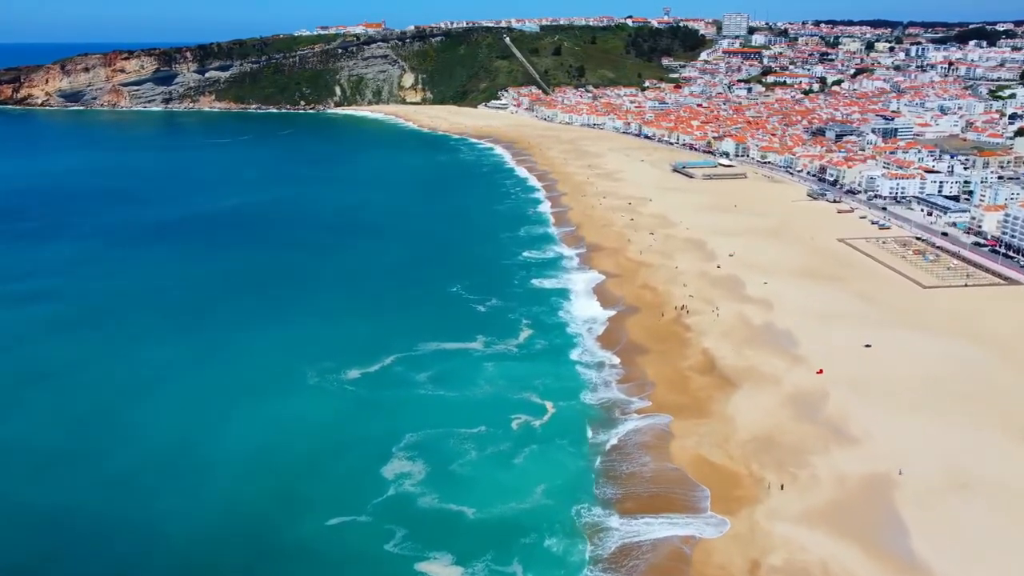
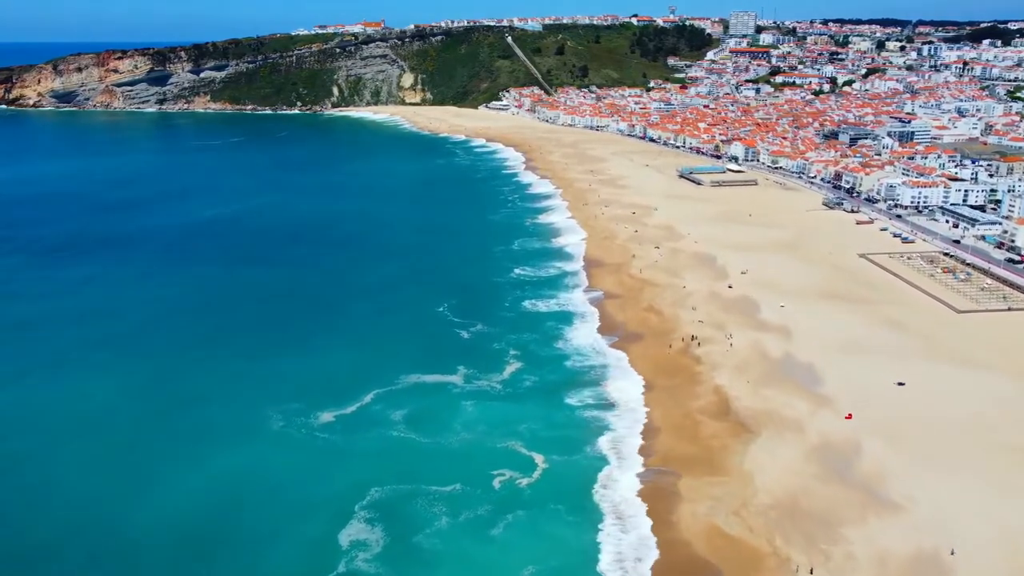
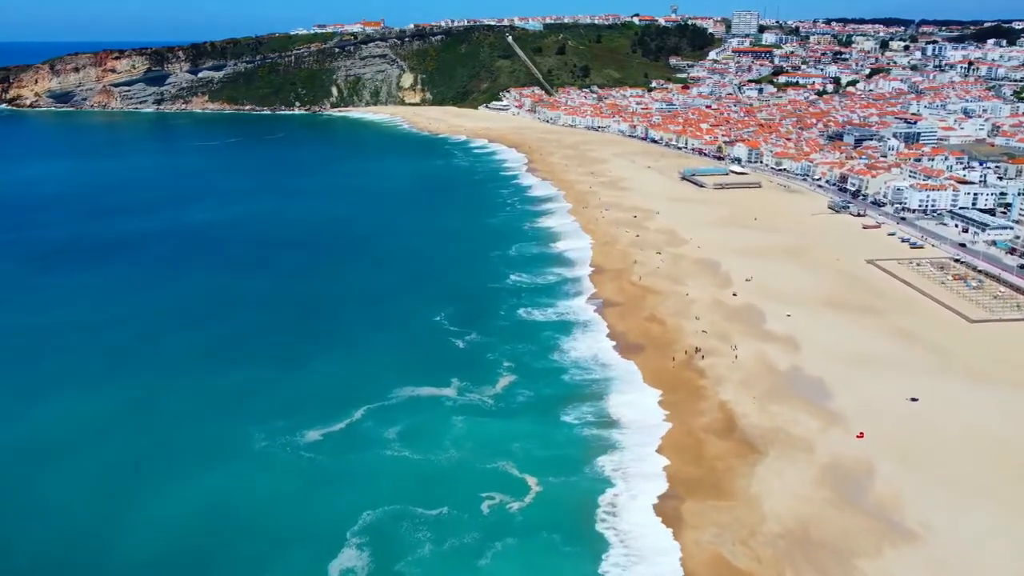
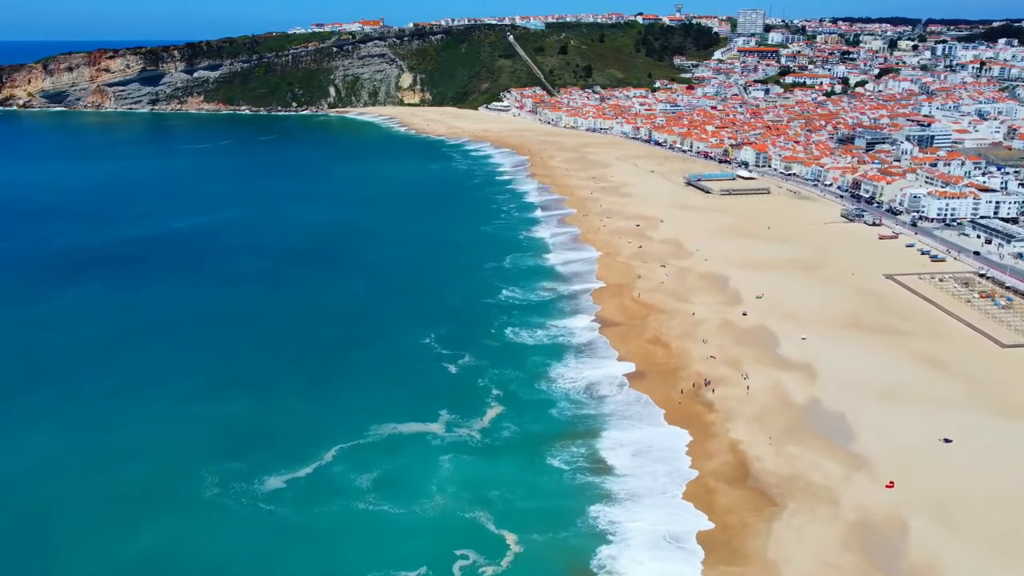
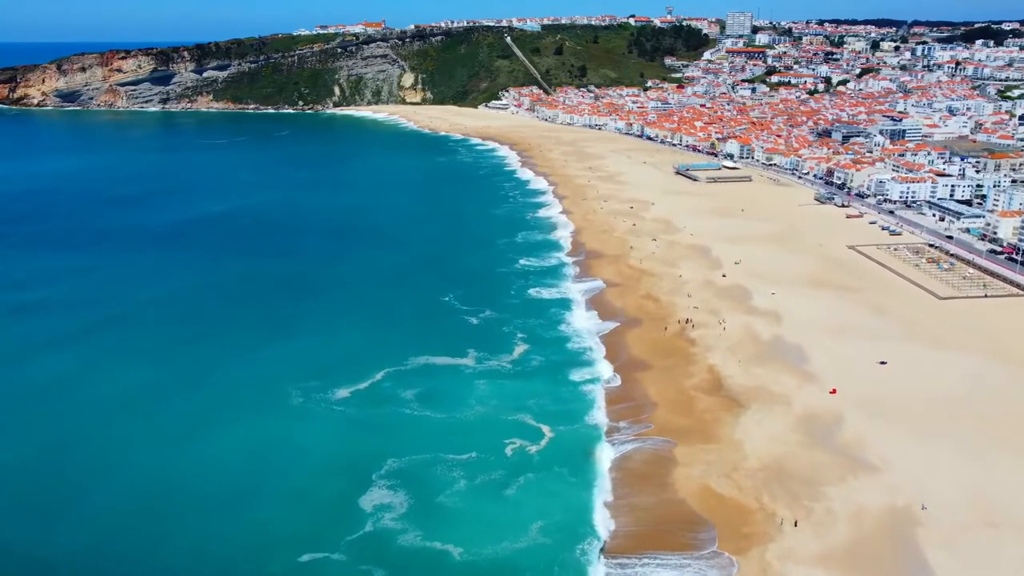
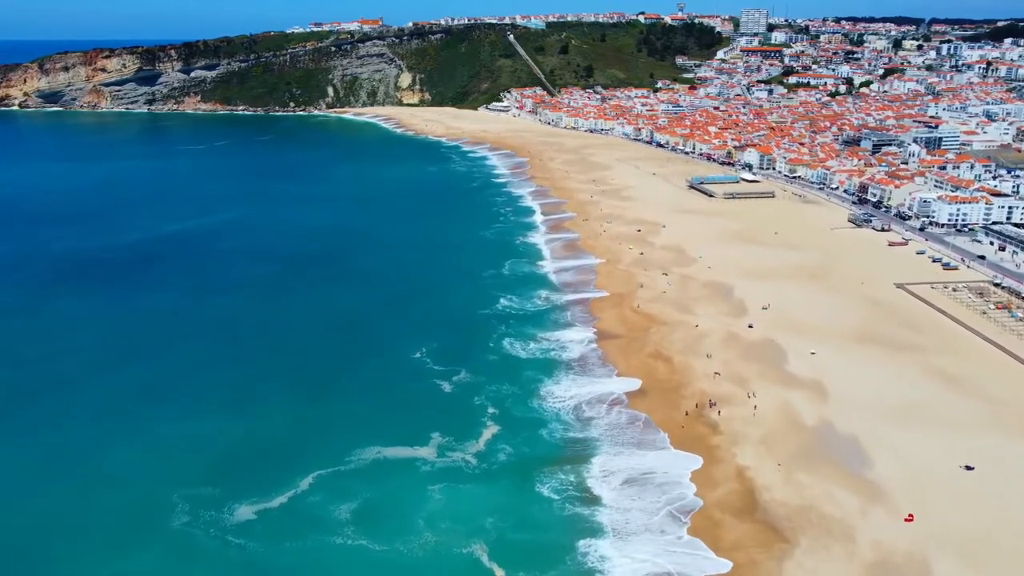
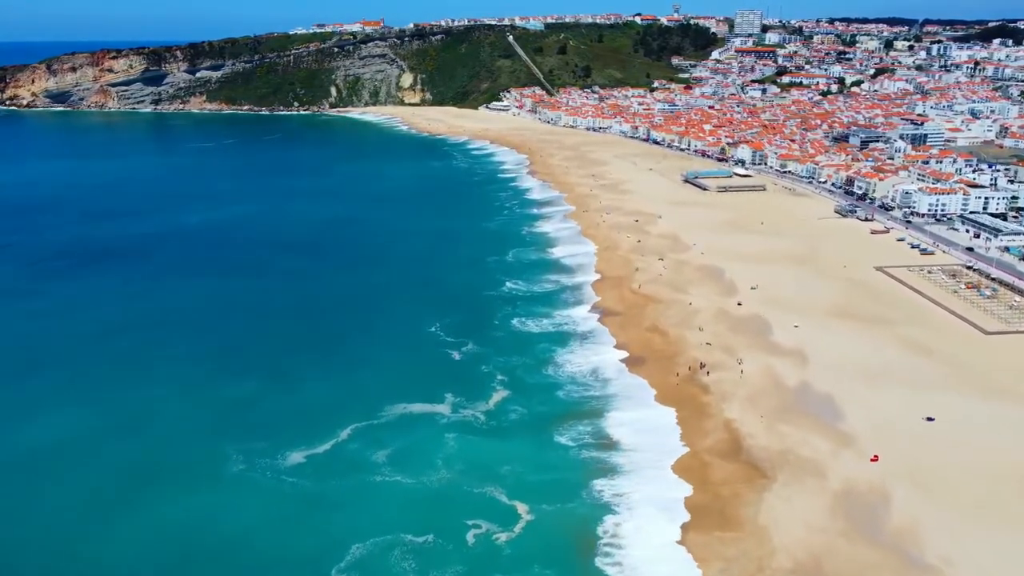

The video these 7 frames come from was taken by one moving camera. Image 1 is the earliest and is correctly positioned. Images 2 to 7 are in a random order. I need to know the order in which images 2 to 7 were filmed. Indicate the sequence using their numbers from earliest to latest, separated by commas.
5, 2, 3, 7, 4, 6
